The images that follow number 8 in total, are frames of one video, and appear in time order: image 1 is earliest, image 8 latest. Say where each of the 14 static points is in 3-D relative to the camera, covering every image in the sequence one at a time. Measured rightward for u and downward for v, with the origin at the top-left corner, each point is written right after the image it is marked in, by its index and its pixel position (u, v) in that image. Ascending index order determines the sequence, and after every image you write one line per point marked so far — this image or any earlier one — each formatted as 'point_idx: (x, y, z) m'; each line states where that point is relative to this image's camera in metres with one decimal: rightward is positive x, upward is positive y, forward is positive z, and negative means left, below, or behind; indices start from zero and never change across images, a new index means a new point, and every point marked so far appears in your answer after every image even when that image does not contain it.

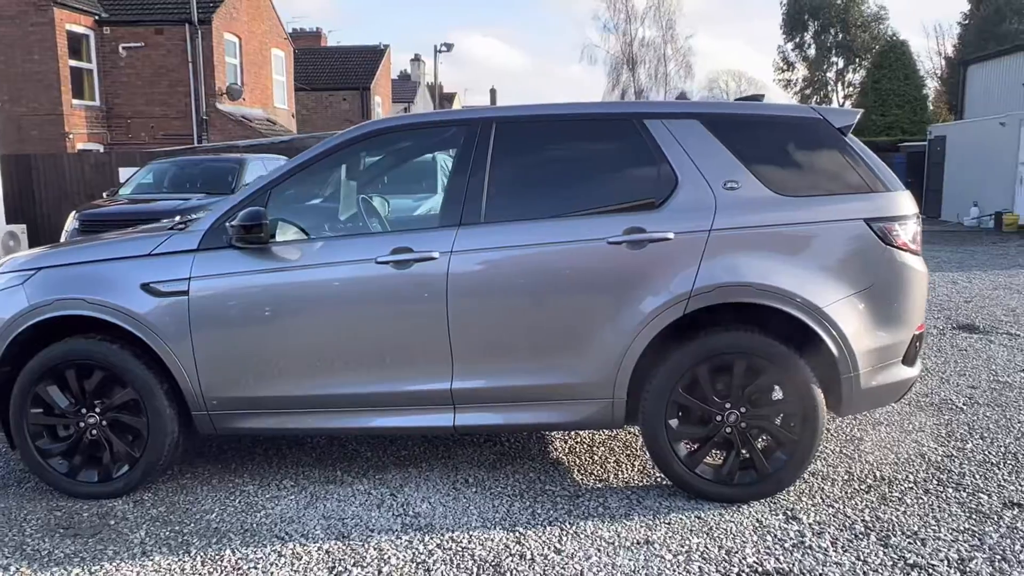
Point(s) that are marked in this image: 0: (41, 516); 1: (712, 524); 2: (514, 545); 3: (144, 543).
0: (-2.1, -1.0, +3.6) m
1: (+0.8, -1.0, +3.4) m
2: (0.0, -1.0, +3.2) m
3: (-1.5, -1.1, +3.4) m
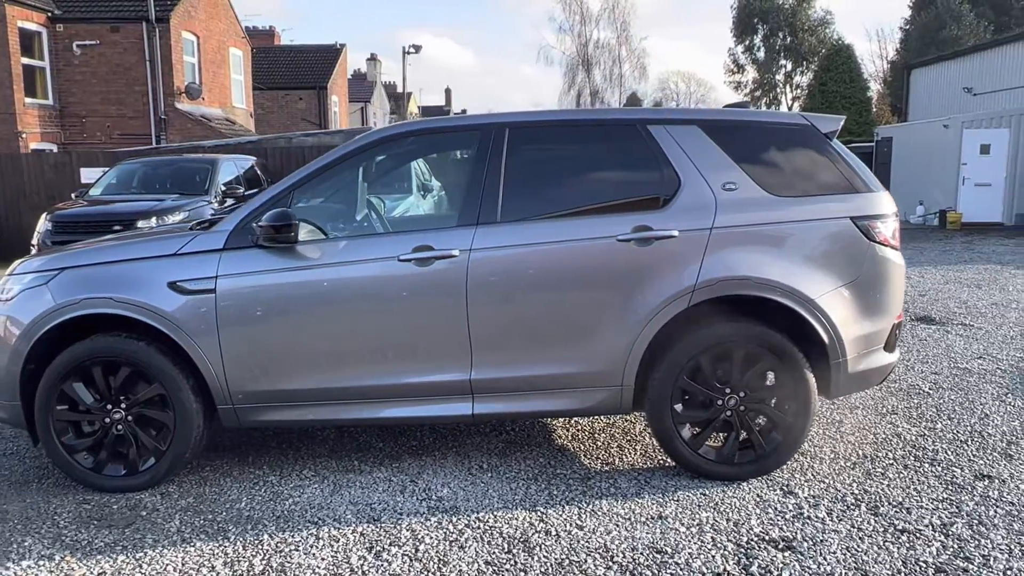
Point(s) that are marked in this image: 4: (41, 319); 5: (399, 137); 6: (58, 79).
0: (-2.1, -1.0, +3.7) m
1: (+0.9, -1.0, +3.6) m
2: (+0.1, -1.0, +3.4) m
3: (-1.4, -1.1, +3.5) m
4: (-2.3, -0.2, +3.9) m
5: (-0.5, +0.8, +4.0) m
6: (-11.2, +5.2, +19.8) m
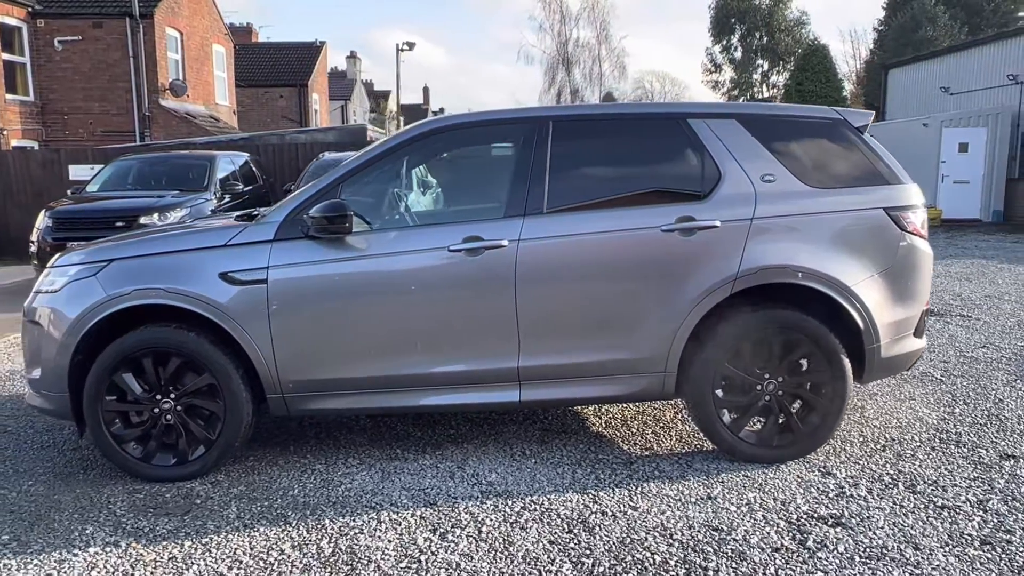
0: (-1.8, -1.0, +3.8) m
1: (+1.2, -0.9, +3.8) m
2: (+0.4, -1.0, +3.5) m
3: (-1.2, -1.0, +3.5) m
4: (-2.0, -0.1, +3.9) m
5: (-0.3, +0.8, +4.1) m
6: (-11.5, +5.2, +19.5) m
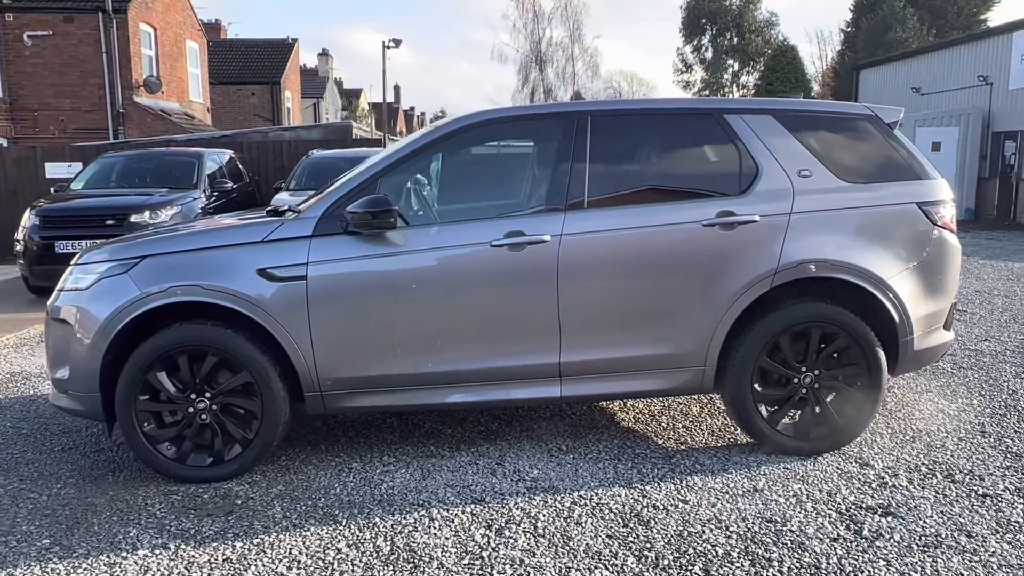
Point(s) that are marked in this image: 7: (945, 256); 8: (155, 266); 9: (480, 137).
0: (-1.6, -1.0, +3.7) m
1: (+1.4, -0.9, +3.8) m
2: (+0.6, -0.9, +3.5) m
3: (-1.0, -1.0, +3.5) m
4: (-1.8, -0.1, +3.8) m
5: (-0.1, +0.8, +4.1) m
6: (-12.0, +5.2, +19.0) m
7: (+2.2, +0.2, +4.1) m
8: (-1.7, +0.1, +3.8) m
9: (-0.1, +0.8, +4.1) m
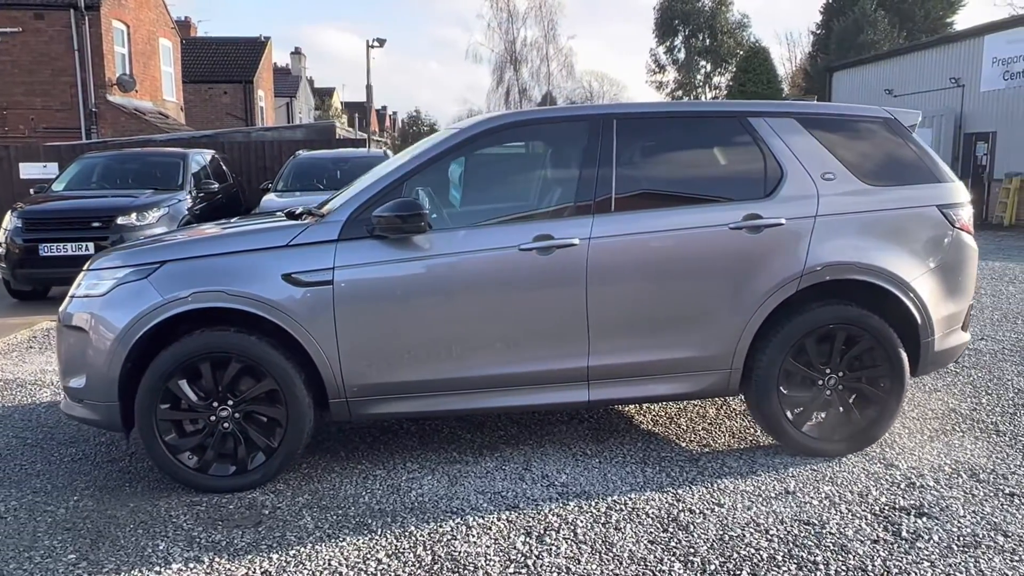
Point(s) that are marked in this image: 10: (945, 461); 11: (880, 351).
0: (-1.5, -1.0, +3.6) m
1: (+1.5, -0.9, +3.8) m
2: (+0.7, -1.0, +3.5) m
3: (-0.8, -1.0, +3.4) m
4: (-1.7, -0.1, +3.7) m
5: (0.0, +0.8, +4.0) m
6: (-12.4, +5.1, +18.5) m
7: (+2.3, +0.2, +4.1) m
8: (-1.6, +0.1, +3.7) m
9: (0.0, +0.7, +4.0) m
10: (+2.2, -0.9, +4.0) m
11: (+1.8, -0.3, +4.0) m
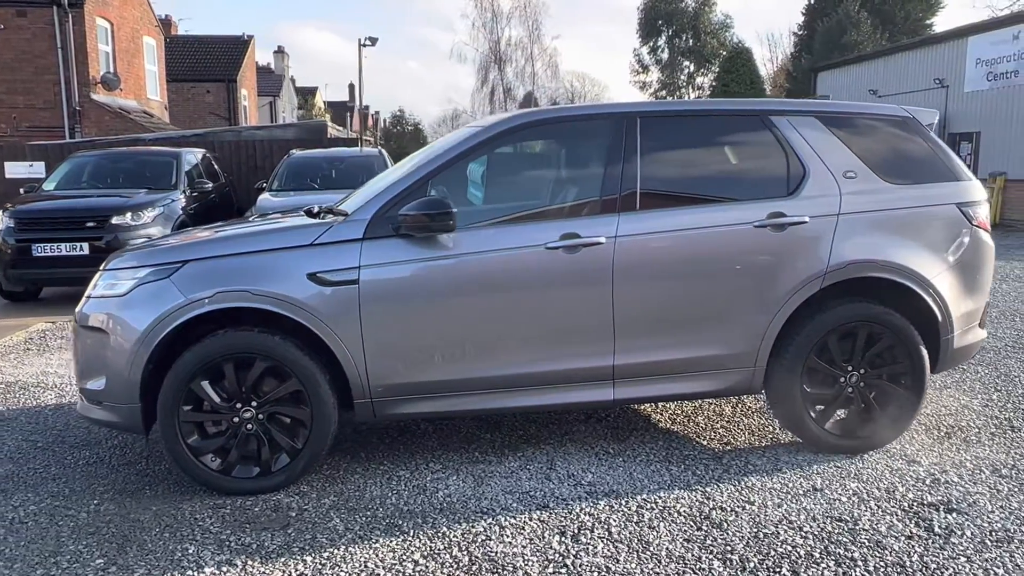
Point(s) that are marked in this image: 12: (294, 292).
0: (-1.3, -1.0, +3.6) m
1: (+1.6, -0.9, +3.8) m
2: (+0.9, -0.9, +3.5) m
3: (-0.7, -1.0, +3.4) m
4: (-1.6, -0.1, +3.6) m
5: (+0.1, +0.8, +4.0) m
6: (-12.7, +5.1, +18.2) m
7: (+2.5, +0.2, +4.2) m
8: (-1.4, +0.1, +3.7) m
9: (+0.1, +0.8, +4.0) m
10: (+2.3, -0.9, +4.0) m
11: (+2.0, -0.3, +4.0) m
12: (-1.0, 0.0, +3.7) m
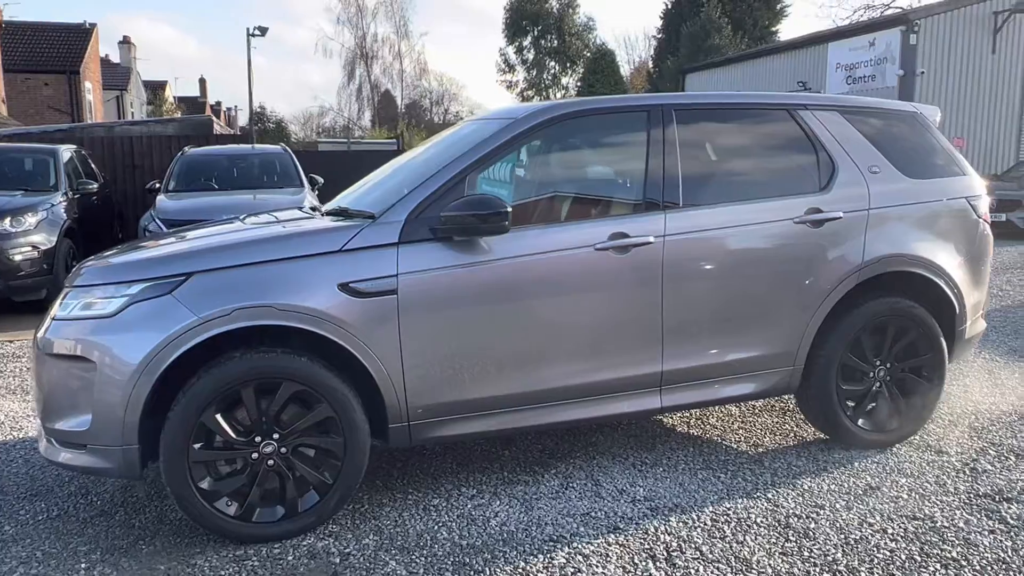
0: (-1.0, -1.1, +3.0) m
1: (+1.8, -0.9, +3.8) m
2: (+1.1, -0.9, +3.4) m
3: (-0.4, -1.1, +3.0) m
4: (-1.3, -0.2, +3.1) m
5: (+0.2, +0.8, +3.7) m
6: (-14.9, +4.6, +15.5) m
7: (+2.5, +0.2, +4.3) m
8: (-1.2, 0.0, +3.1) m
9: (+0.2, +0.7, +3.7) m
10: (+2.4, -0.8, +4.1) m
11: (+2.1, -0.3, +4.1) m
12: (-0.8, -0.1, +3.2) m
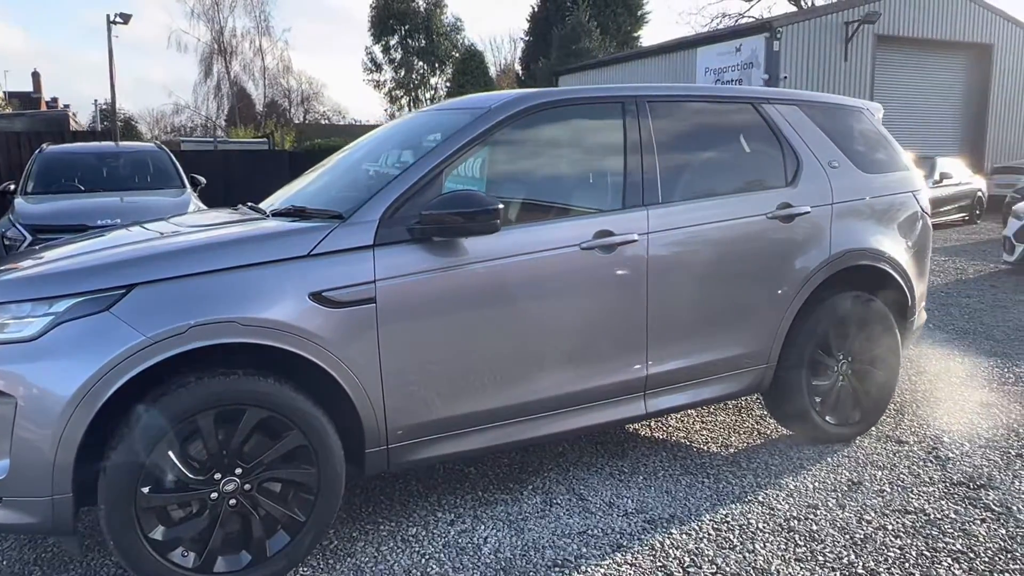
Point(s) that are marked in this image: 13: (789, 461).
0: (-1.0, -1.1, +2.6) m
1: (+1.7, -0.8, +3.9) m
2: (+1.1, -0.9, +3.3) m
3: (-0.3, -1.1, +2.6) m
4: (-1.3, -0.2, +2.6) m
5: (+0.1, +0.8, +3.5) m
6: (-16.9, +4.2, +12.5) m
7: (+2.3, +0.3, +4.4) m
8: (-1.2, 0.0, +2.7) m
9: (+0.1, +0.7, +3.5) m
10: (+2.2, -0.8, +4.3) m
11: (+1.9, -0.2, +4.1) m
12: (-0.8, -0.1, +2.8) m
13: (+1.3, -0.8, +3.9) m
